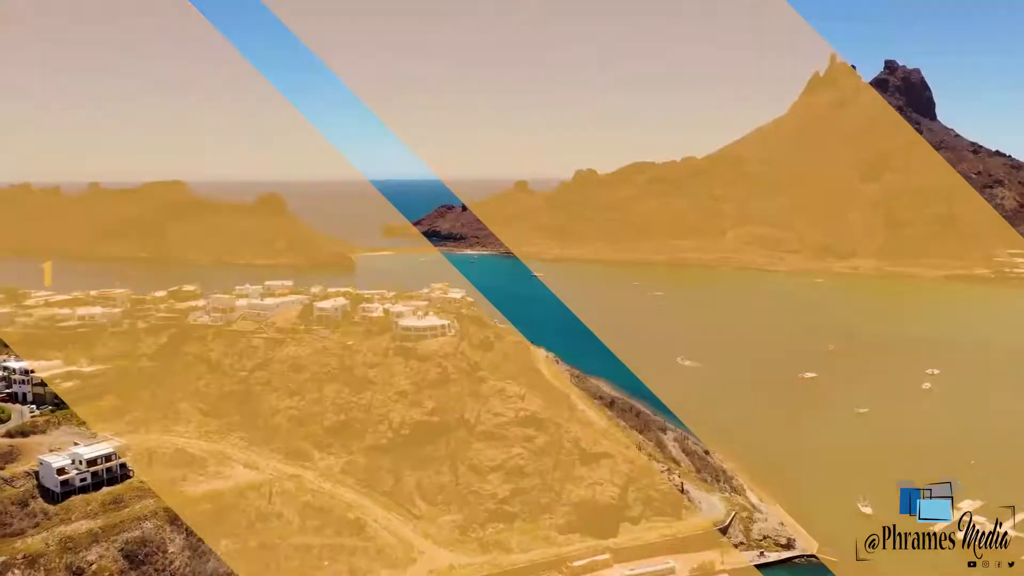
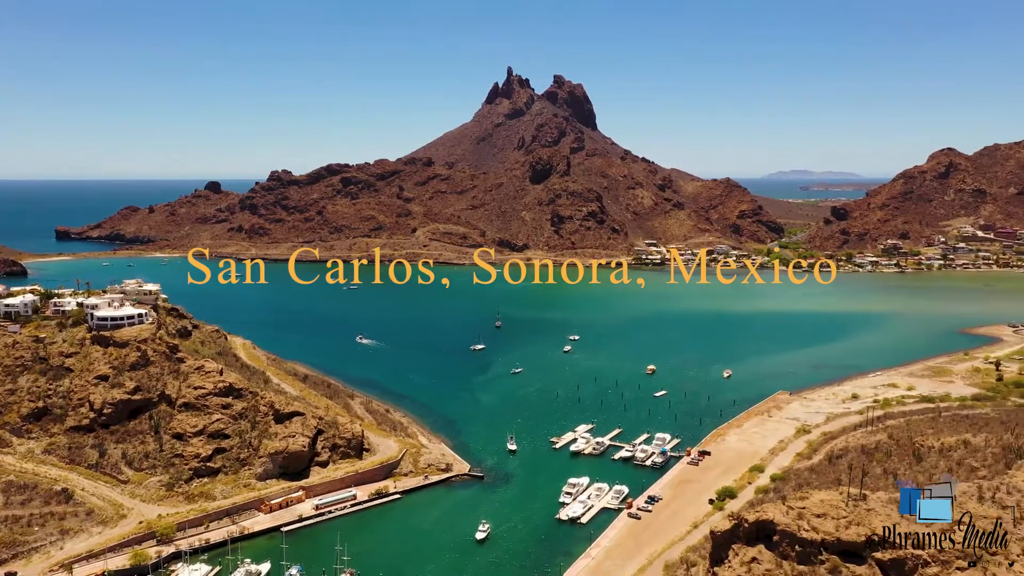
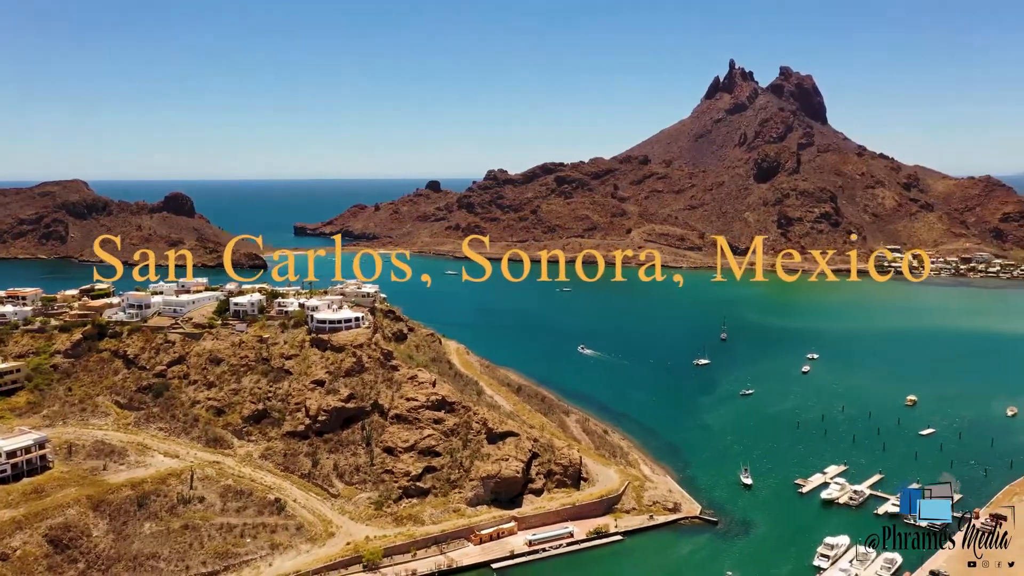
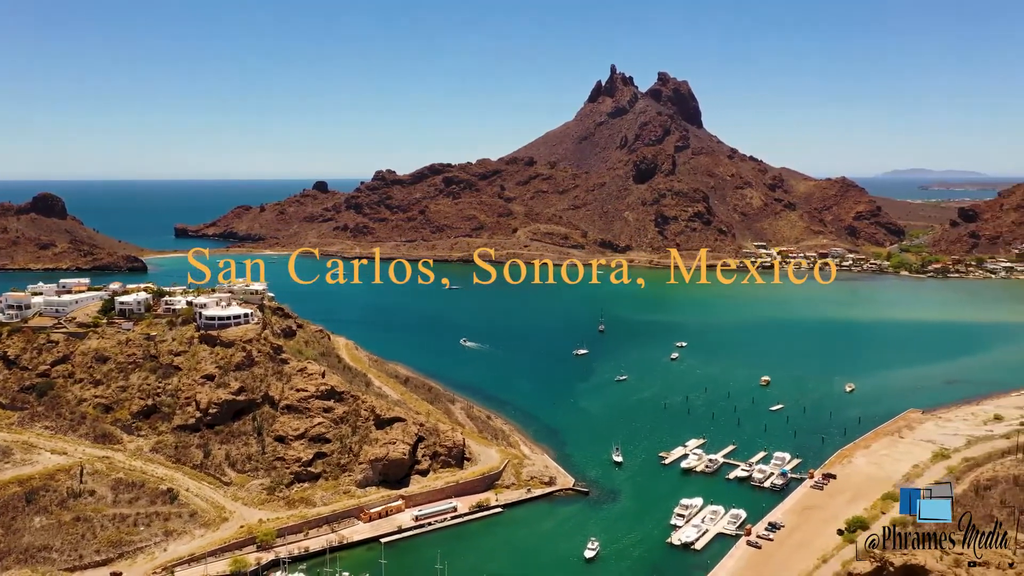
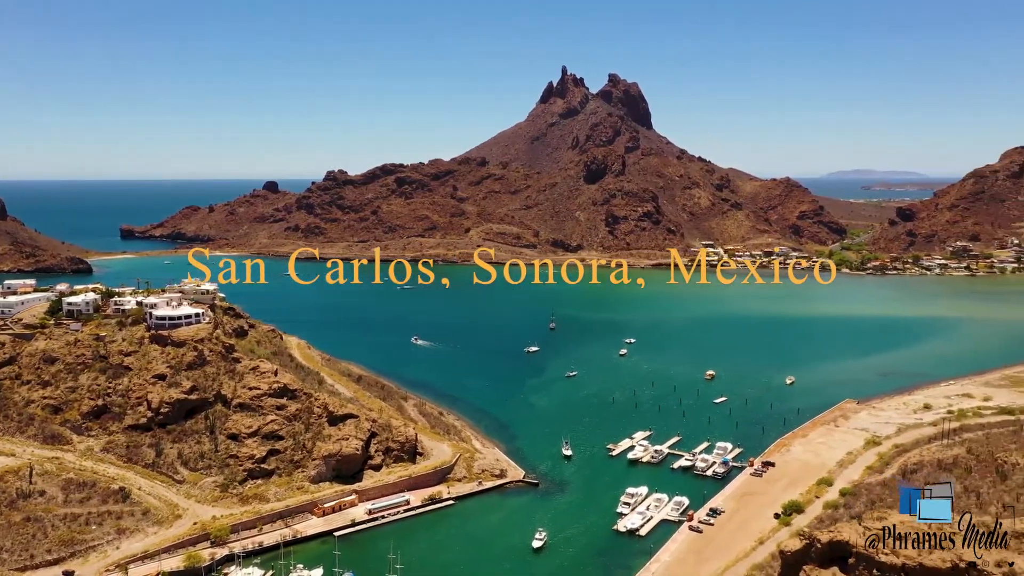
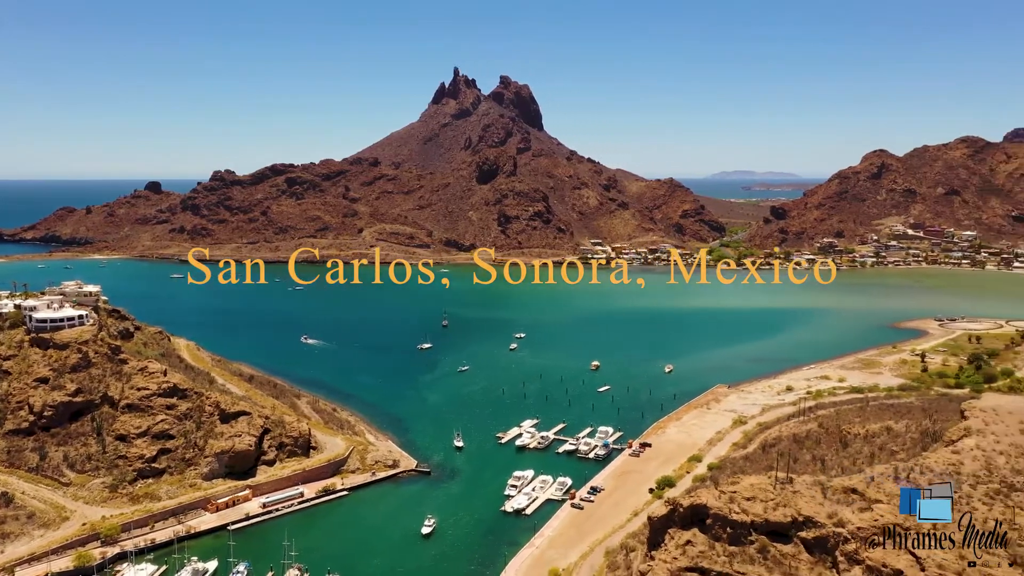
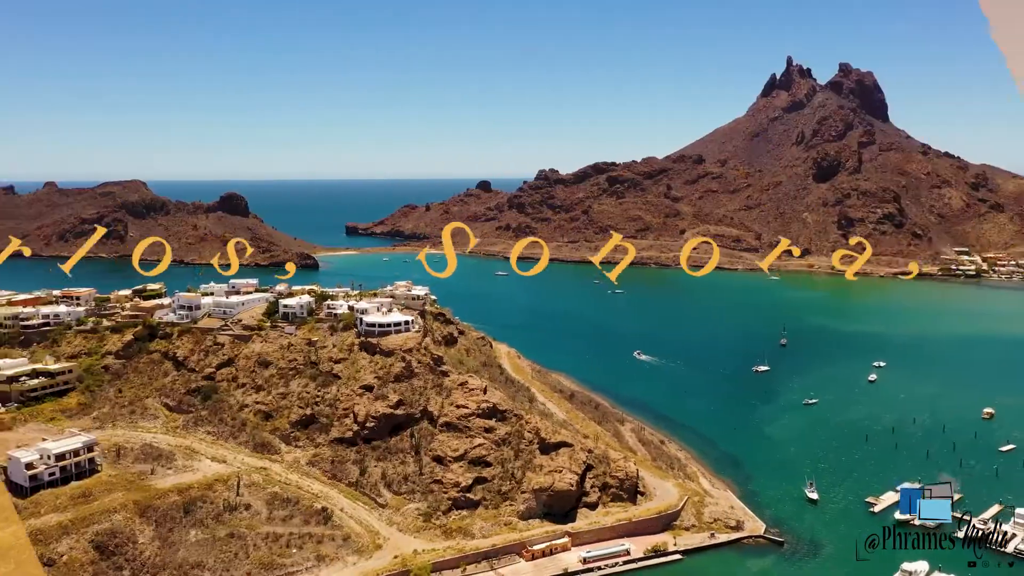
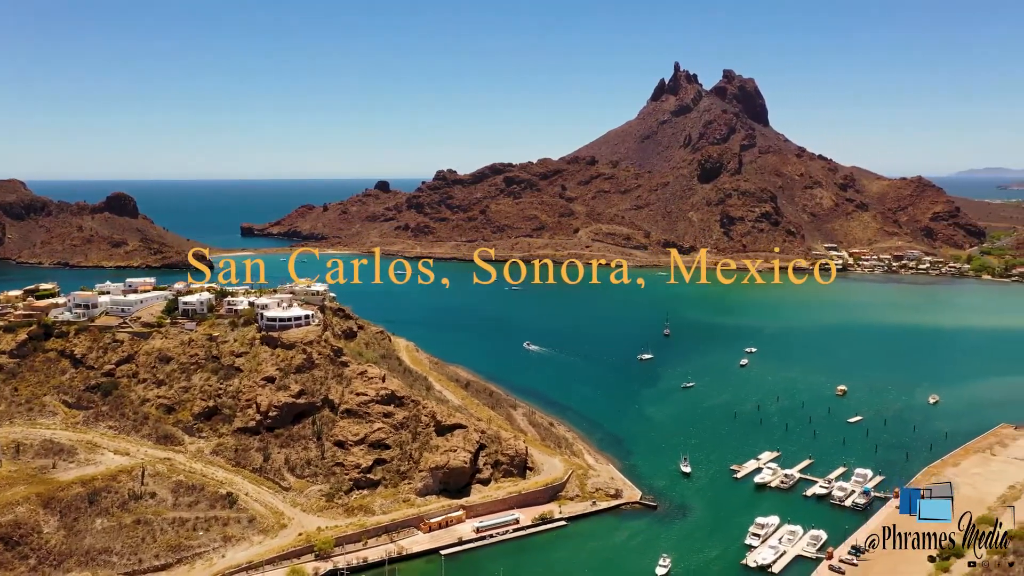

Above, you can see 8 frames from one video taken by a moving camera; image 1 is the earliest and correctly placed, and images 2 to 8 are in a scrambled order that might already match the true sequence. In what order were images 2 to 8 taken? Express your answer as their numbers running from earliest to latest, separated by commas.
7, 3, 8, 4, 5, 2, 6
